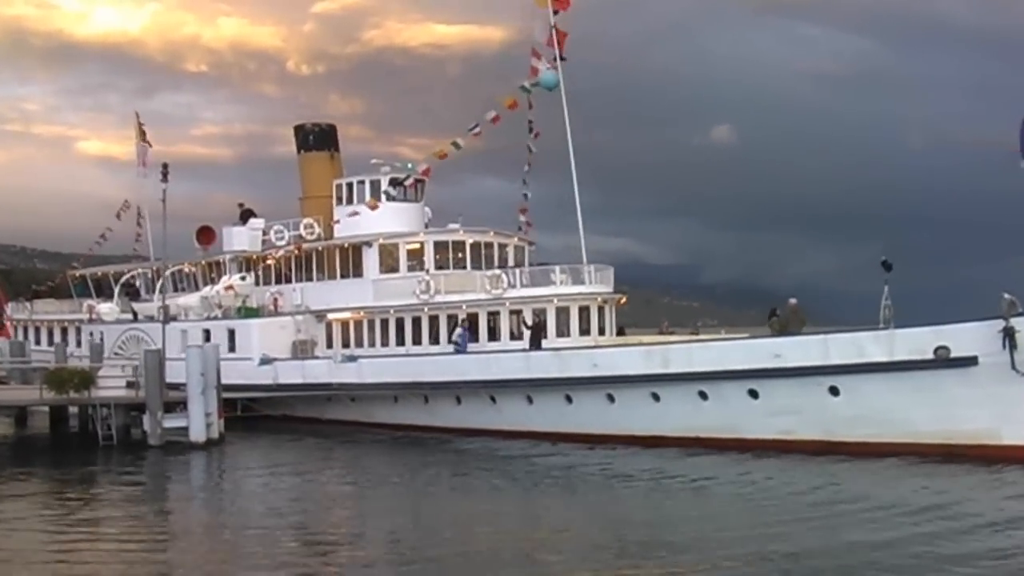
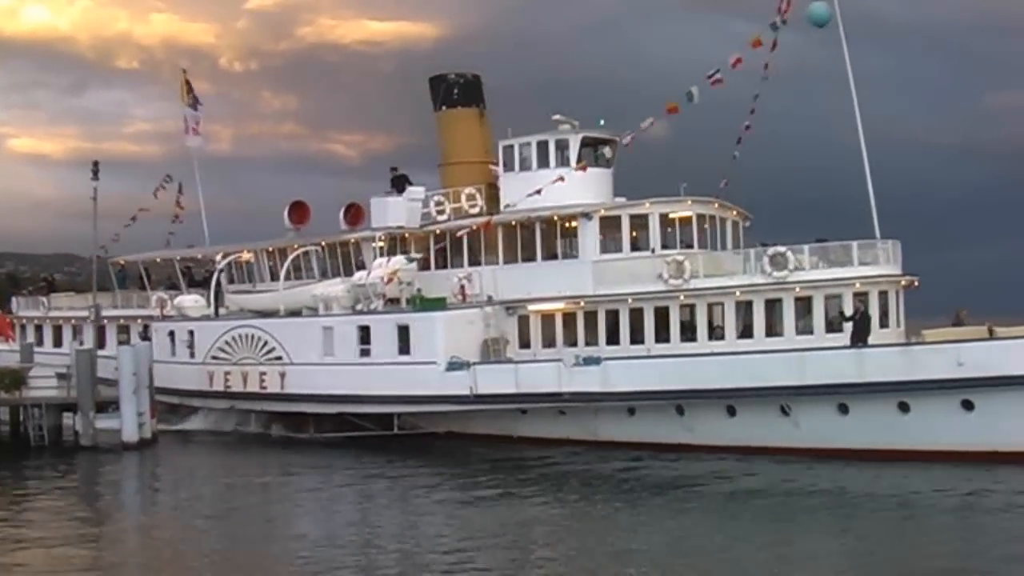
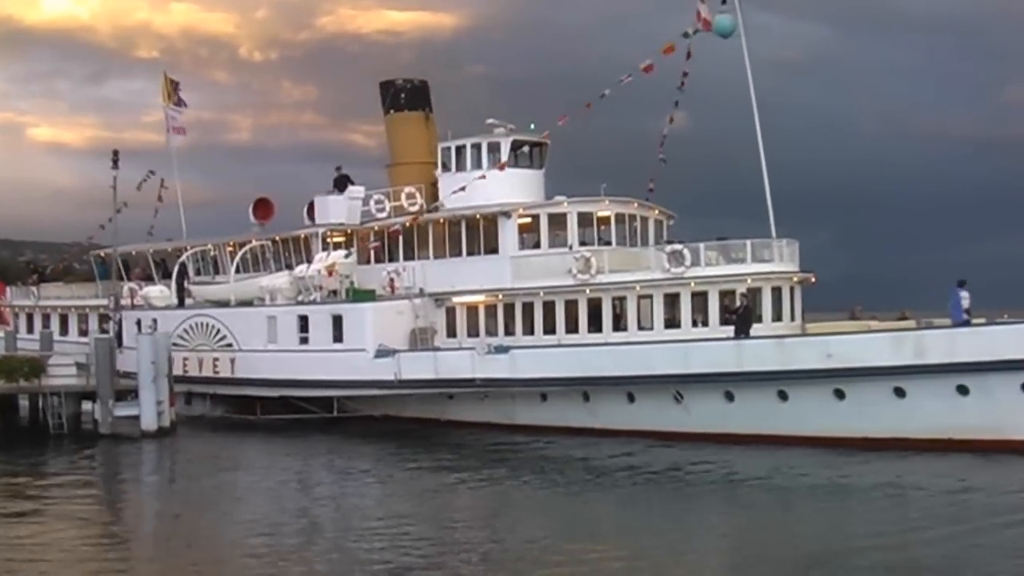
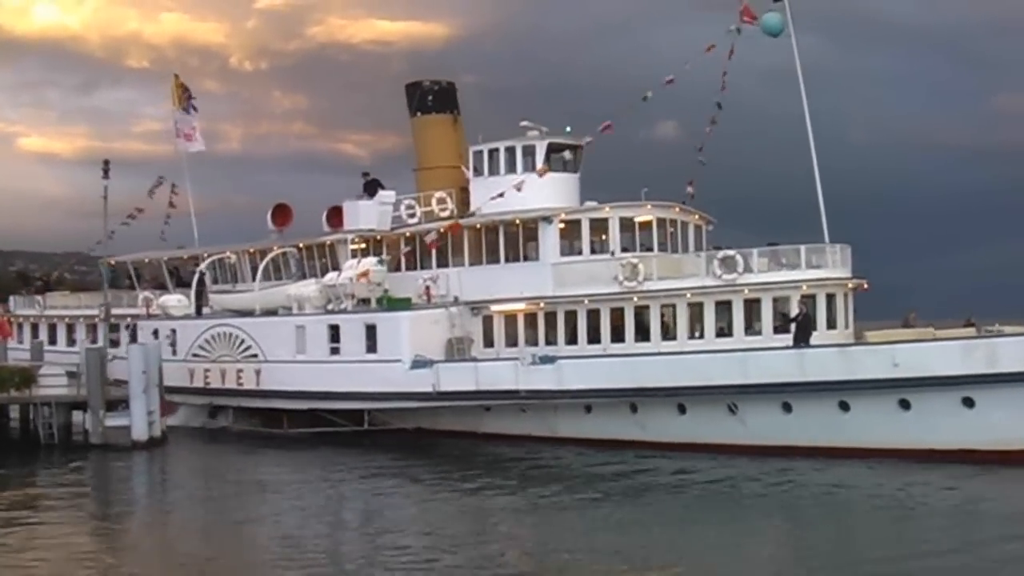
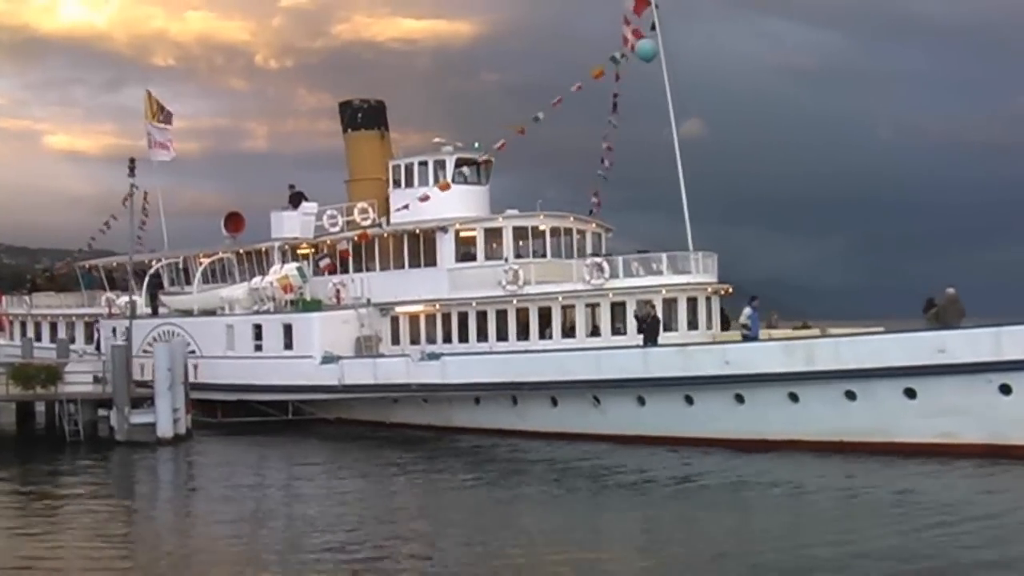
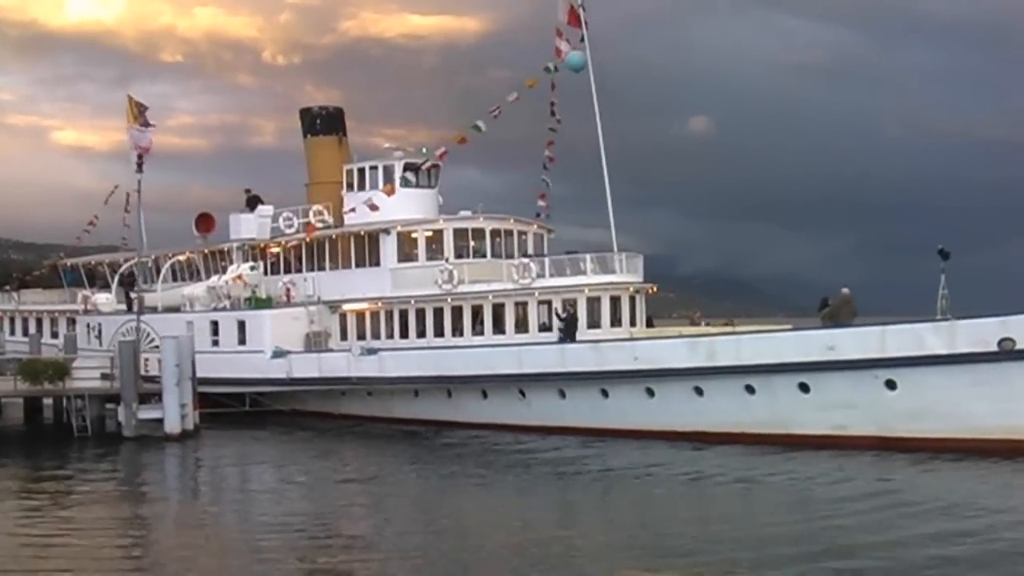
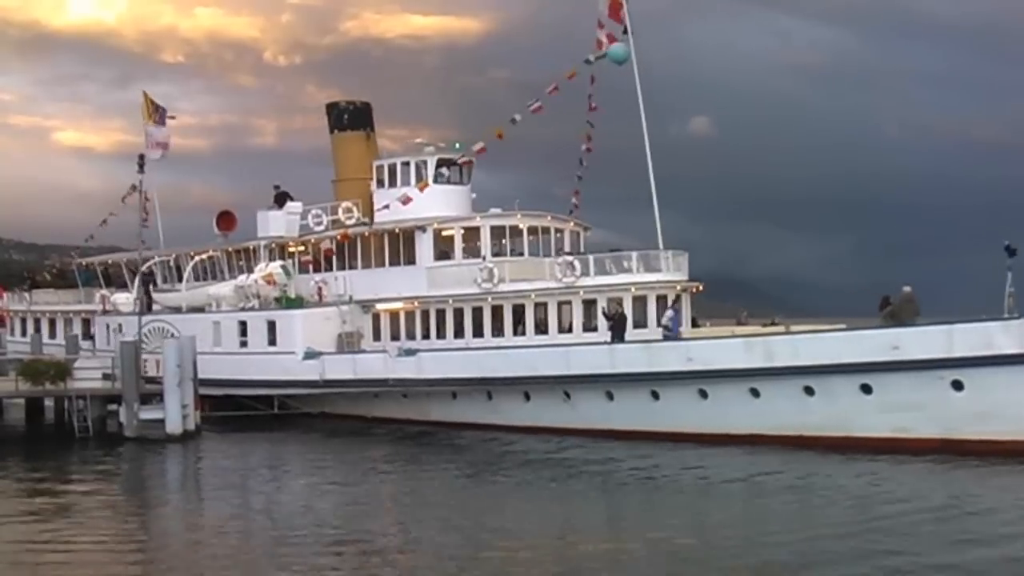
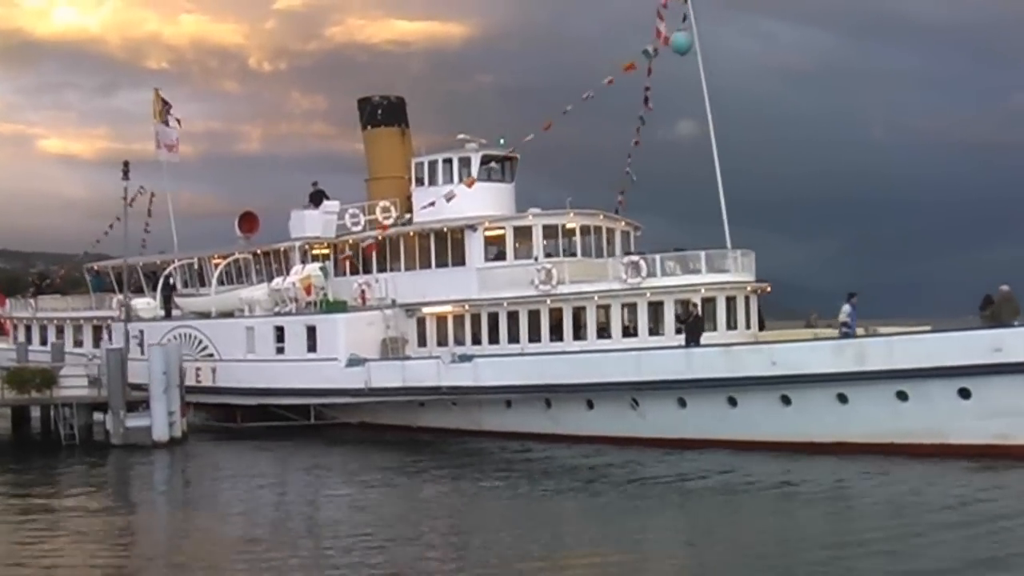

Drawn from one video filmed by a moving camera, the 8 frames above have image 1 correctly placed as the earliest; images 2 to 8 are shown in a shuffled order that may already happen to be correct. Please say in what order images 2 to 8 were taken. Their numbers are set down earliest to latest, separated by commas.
6, 7, 5, 8, 3, 4, 2
